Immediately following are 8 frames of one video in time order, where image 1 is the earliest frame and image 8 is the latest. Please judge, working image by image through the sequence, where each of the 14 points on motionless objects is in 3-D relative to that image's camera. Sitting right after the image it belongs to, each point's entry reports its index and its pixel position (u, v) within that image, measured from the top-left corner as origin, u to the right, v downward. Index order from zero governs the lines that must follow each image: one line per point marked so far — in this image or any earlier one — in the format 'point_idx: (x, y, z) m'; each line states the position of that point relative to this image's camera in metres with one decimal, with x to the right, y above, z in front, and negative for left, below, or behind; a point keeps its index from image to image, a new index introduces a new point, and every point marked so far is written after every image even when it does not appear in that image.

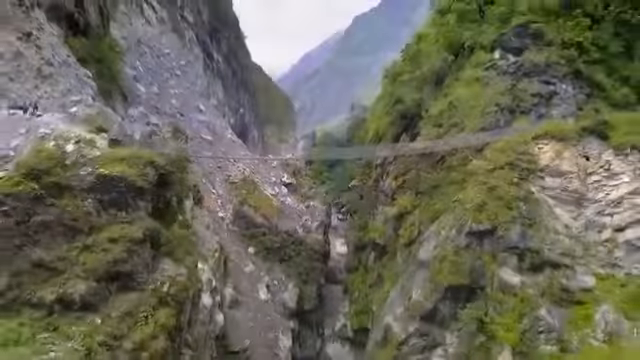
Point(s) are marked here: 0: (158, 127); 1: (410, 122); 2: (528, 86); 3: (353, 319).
0: (-6.0, +2.0, +18.1) m
1: (+3.3, +2.1, +17.6) m
2: (+6.1, +2.7, +14.0) m
3: (+1.4, -5.7, +20.1) m
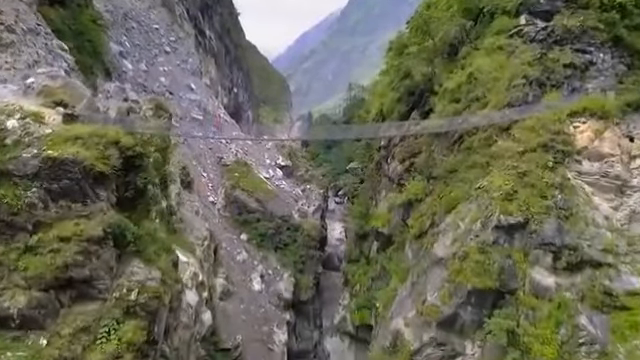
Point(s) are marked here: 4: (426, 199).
0: (-6.0, +2.5, +16.2) m
1: (+3.2, +2.6, +15.7) m
2: (+6.1, +3.1, +12.2) m
3: (+1.3, -5.1, +18.5) m
4: (+2.9, -0.5, +13.4) m
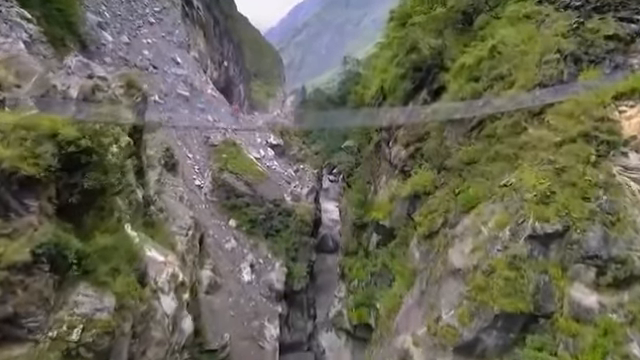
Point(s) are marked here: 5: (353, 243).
0: (-6.2, +2.9, +14.2) m
1: (+3.0, +3.0, +13.9) m
2: (+5.9, +3.3, +10.4) m
3: (+1.1, -4.6, +17.0) m
4: (+2.8, -0.3, +11.7) m
5: (+1.2, -2.4, +18.4) m
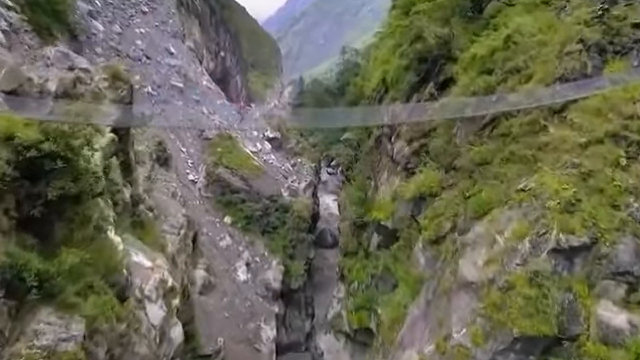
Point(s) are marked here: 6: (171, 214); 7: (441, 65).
0: (-6.3, +2.9, +13.2) m
1: (+3.0, +3.0, +13.0) m
2: (+5.9, +3.2, +9.5) m
3: (+1.0, -4.5, +16.2) m
4: (+2.7, -0.3, +10.8) m
5: (+1.2, -2.3, +17.5) m
6: (-5.9, -1.3, +19.3) m
7: (+3.2, +3.0, +12.9) m
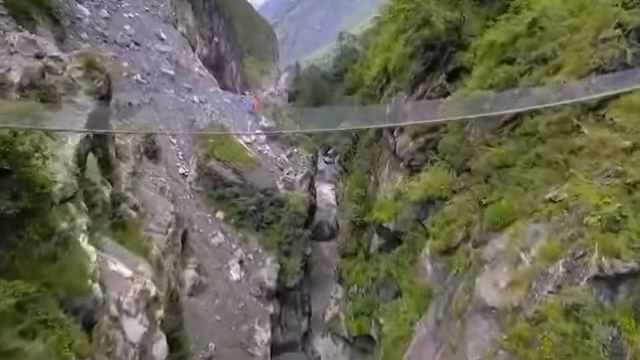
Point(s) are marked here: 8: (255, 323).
0: (-6.4, +2.9, +12.0) m
1: (+2.9, +3.0, +11.8) m
2: (+5.8, +3.2, +8.3) m
3: (+0.9, -4.4, +15.2) m
4: (+2.6, -0.4, +9.7) m
5: (+1.1, -2.1, +16.5) m
6: (-6.0, -1.2, +18.1) m
7: (+3.1, +3.0, +11.7) m
8: (-2.6, -5.6, +19.1) m
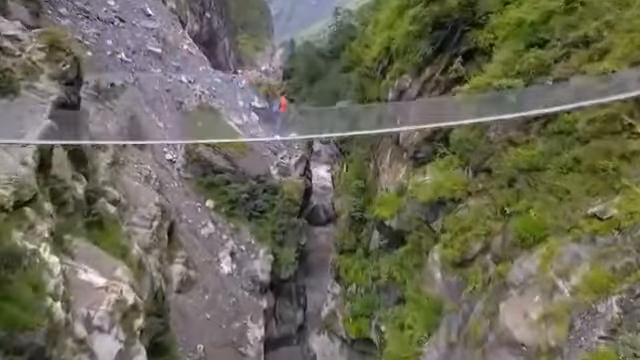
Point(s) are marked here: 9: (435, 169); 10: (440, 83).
0: (-6.5, +3.0, +10.5) m
1: (+2.8, +3.1, +10.4) m
2: (+5.7, +3.1, +6.9) m
3: (+0.8, -4.1, +14.2) m
4: (+2.6, -0.4, +8.5) m
5: (+0.9, -1.8, +15.3) m
6: (-6.1, -0.8, +16.9) m
7: (+3.0, +3.1, +10.3) m
8: (-2.7, -5.2, +18.1) m
9: (+2.4, +0.1, +9.9) m
10: (+2.8, +2.3, +11.5) m
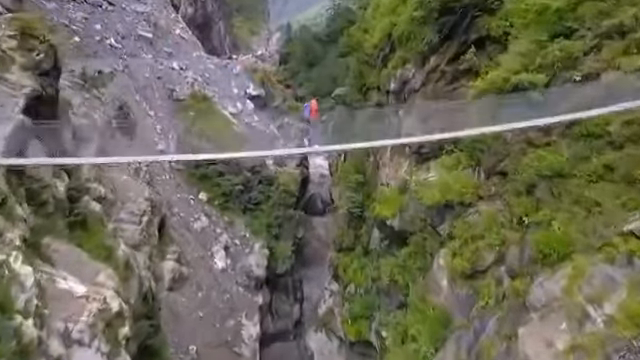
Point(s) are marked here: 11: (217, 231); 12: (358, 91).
0: (-6.5, +3.0, +9.6) m
1: (+2.7, +3.1, +9.6) m
2: (+5.7, +3.0, +6.1) m
3: (+0.7, -4.0, +13.5) m
4: (+2.5, -0.4, +7.8) m
5: (+0.8, -1.7, +14.6) m
6: (-6.2, -0.6, +16.1) m
7: (+2.9, +3.2, +9.5) m
8: (-2.8, -4.9, +17.5) m
9: (+2.3, +0.1, +9.2) m
10: (+2.7, +2.3, +10.7) m
11: (-4.1, -2.1, +19.7) m
12: (+1.4, +3.2, +17.9) m
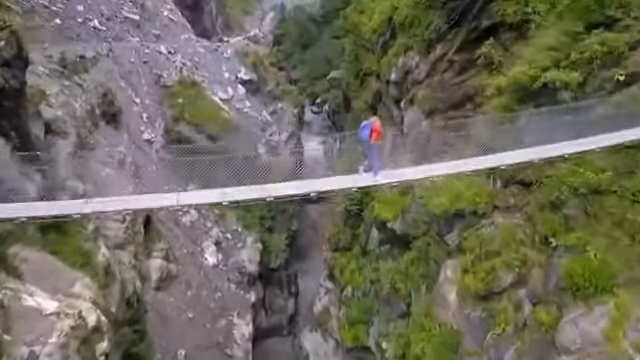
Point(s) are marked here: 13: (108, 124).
0: (-6.6, +2.9, +8.6) m
1: (+2.6, +3.1, +8.6) m
2: (+5.6, +2.8, +5.2) m
3: (+0.6, -3.9, +12.8) m
4: (+2.4, -0.5, +6.9) m
5: (+0.7, -1.5, +13.8) m
6: (-6.4, -0.4, +15.2) m
7: (+2.8, +3.1, +8.5) m
8: (-3.0, -4.7, +16.7) m
9: (+2.2, +0.1, +8.3) m
10: (+2.6, +2.3, +9.7) m
11: (-4.3, -1.8, +18.9) m
12: (+1.2, +3.5, +16.9) m
13: (-7.9, +2.0, +18.1) m
